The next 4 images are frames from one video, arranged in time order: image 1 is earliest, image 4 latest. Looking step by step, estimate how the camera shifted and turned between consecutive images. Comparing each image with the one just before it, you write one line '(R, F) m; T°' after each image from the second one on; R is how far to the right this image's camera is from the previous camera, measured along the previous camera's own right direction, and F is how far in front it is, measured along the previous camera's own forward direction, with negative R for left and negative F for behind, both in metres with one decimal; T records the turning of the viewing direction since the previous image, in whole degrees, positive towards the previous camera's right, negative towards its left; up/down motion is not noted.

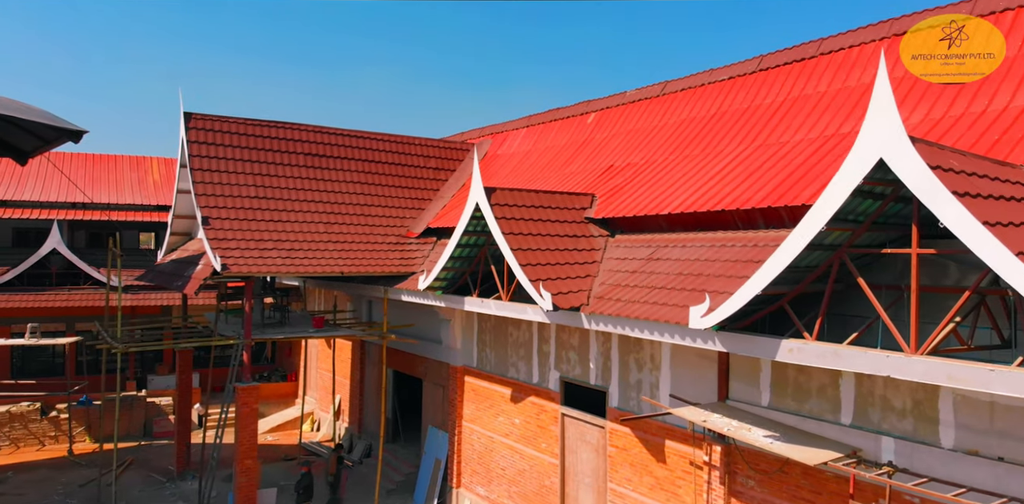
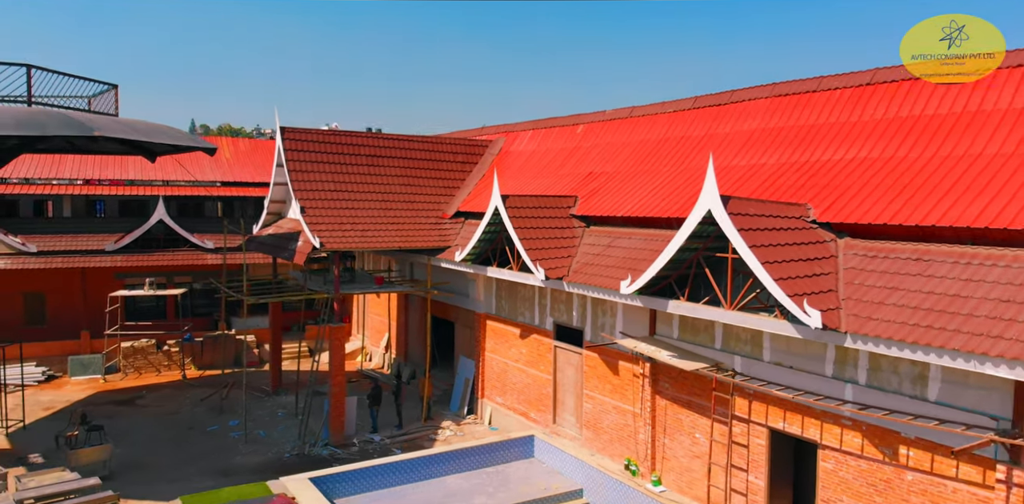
(+0.1, -5.3) m; -1°
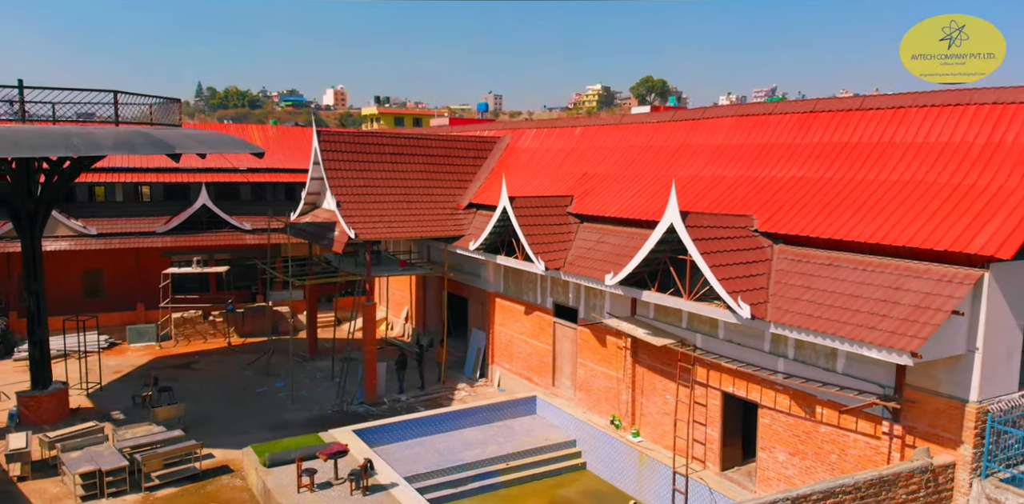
(0.0, -3.1) m; 0°
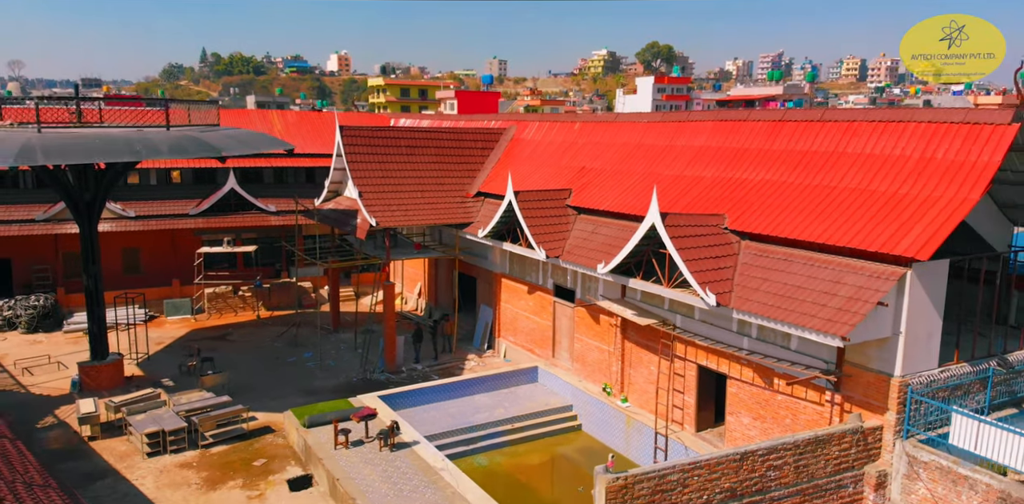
(0.0, -2.5) m; 0°
